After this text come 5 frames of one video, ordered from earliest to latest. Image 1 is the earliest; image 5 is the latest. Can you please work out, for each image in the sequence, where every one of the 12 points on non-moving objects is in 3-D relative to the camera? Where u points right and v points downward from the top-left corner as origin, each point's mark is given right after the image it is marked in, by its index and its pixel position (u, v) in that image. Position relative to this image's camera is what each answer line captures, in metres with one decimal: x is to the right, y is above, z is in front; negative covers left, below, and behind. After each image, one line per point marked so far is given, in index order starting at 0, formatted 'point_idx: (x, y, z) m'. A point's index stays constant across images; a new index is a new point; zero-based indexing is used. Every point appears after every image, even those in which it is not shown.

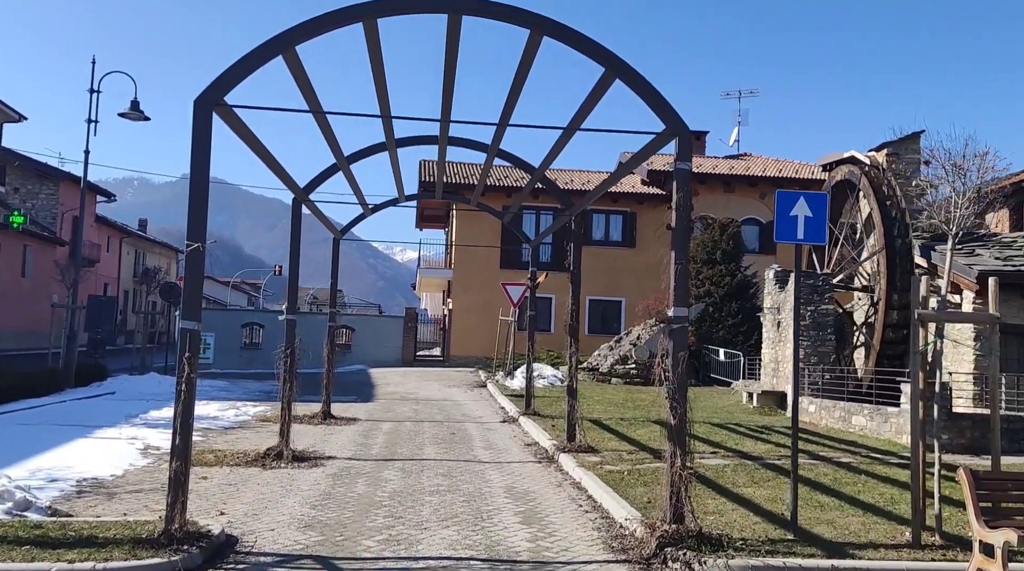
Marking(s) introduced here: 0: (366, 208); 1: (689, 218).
0: (-2.2, +1.2, +13.6) m
1: (+1.3, +0.5, +6.5) m
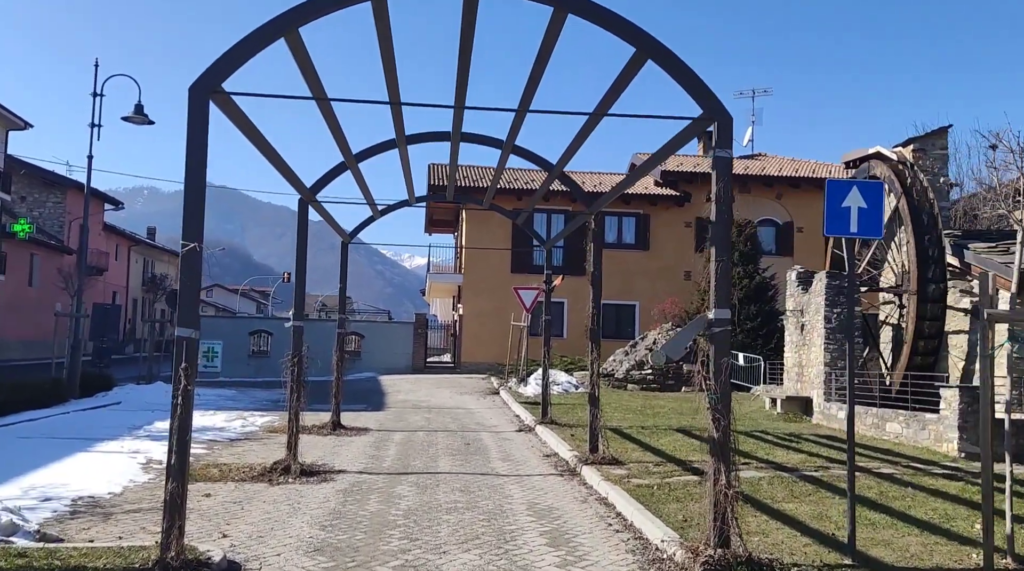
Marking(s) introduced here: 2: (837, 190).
0: (-2.0, +1.1, +13.1) m
1: (+1.4, +0.5, +5.9) m
2: (+2.1, +0.6, +5.9) m
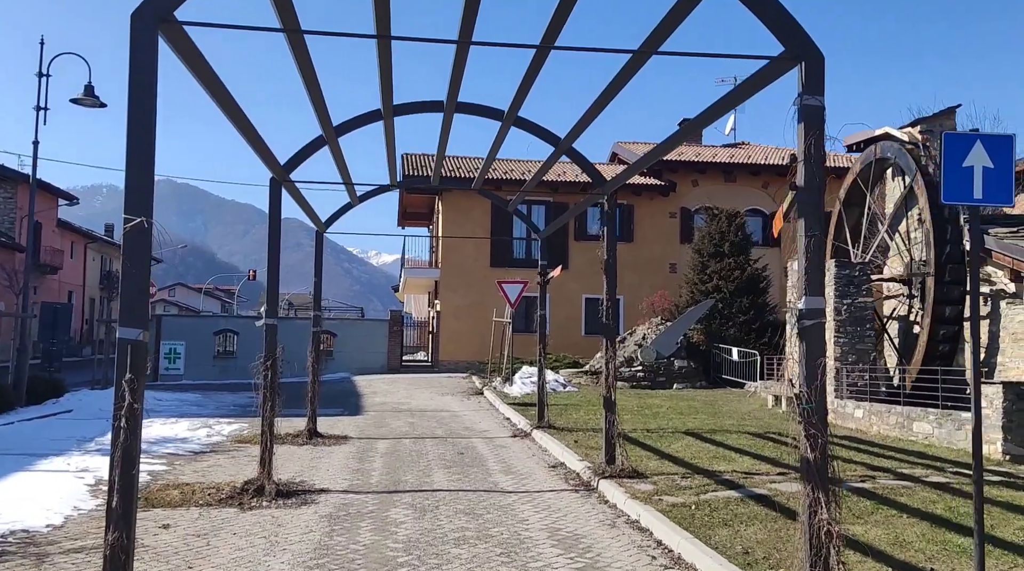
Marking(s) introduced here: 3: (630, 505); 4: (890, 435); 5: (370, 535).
0: (-2.1, +1.2, +11.8) m
1: (+1.6, +0.6, +4.7) m
2: (+2.3, +0.7, +4.7) m
3: (+1.0, -1.9, +7.5) m
4: (+5.5, -2.2, +13.1) m
5: (-1.1, -1.9, +6.9) m
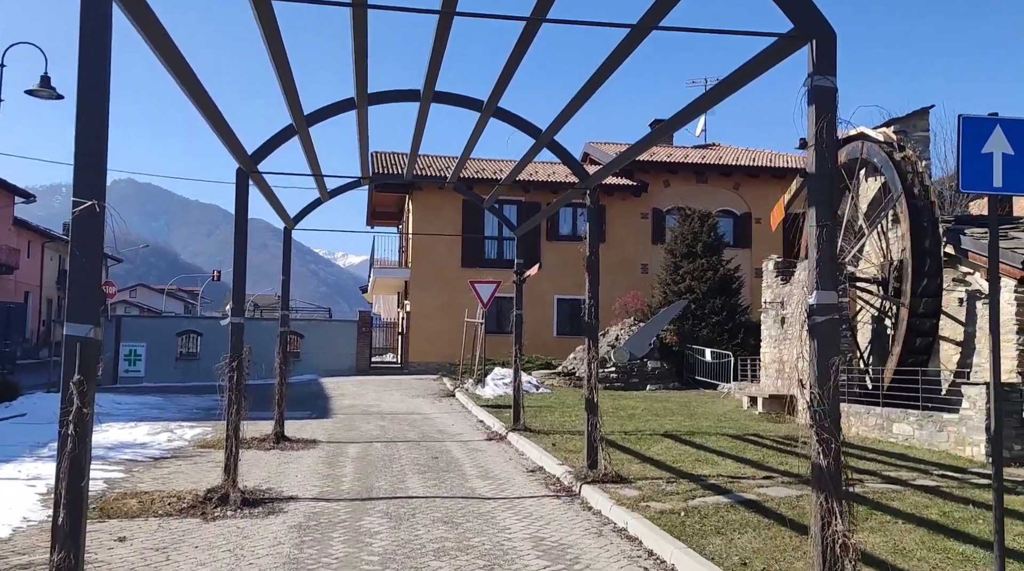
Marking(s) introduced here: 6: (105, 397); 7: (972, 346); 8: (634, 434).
0: (-2.4, +1.2, +11.3) m
1: (+1.6, +0.6, +4.4) m
2: (+2.3, +0.8, +4.4) m
3: (+0.8, -1.8, +7.2) m
4: (+5.2, -2.2, +12.9) m
5: (-1.2, -1.9, +6.5) m
6: (-8.7, -2.4, +19.2) m
7: (+7.6, -1.0, +14.7) m
8: (+1.8, -2.2, +13.2) m
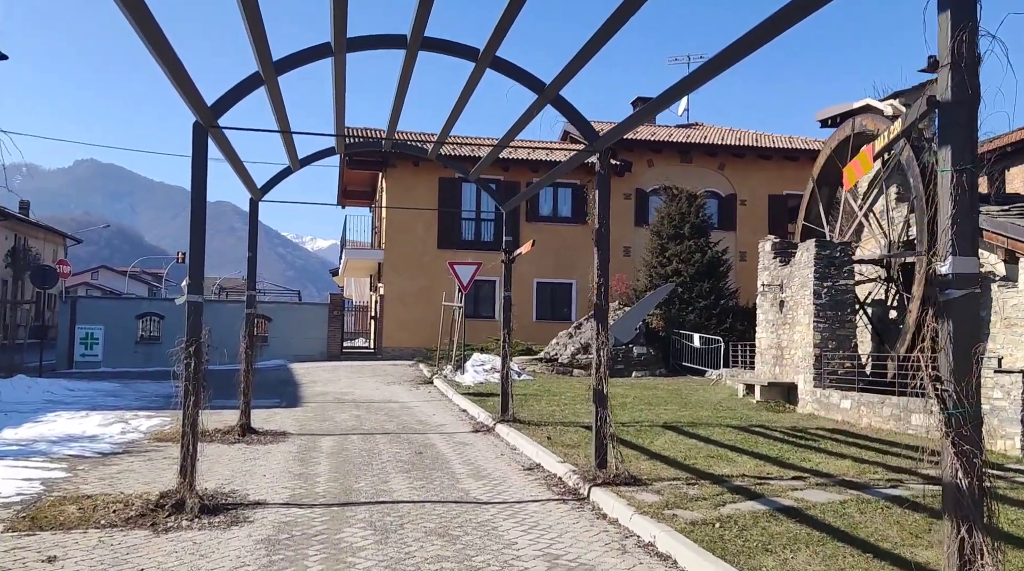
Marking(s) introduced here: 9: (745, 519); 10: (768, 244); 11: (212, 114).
0: (-2.5, +1.5, +10.2) m
1: (+1.7, +0.8, +3.4) m
2: (+2.4, +0.9, +3.4) m
3: (+0.9, -1.6, +6.2) m
4: (+5.0, -1.9, +12.0) m
5: (-1.2, -1.7, +5.4) m
6: (-9.1, -2.0, +17.9) m
7: (+7.4, -0.7, +13.9) m
8: (+1.6, -1.9, +12.3) m
9: (+1.7, -1.6, +6.2) m
10: (+4.8, +0.8, +16.9) m
11: (-2.5, +1.4, +7.5) m
